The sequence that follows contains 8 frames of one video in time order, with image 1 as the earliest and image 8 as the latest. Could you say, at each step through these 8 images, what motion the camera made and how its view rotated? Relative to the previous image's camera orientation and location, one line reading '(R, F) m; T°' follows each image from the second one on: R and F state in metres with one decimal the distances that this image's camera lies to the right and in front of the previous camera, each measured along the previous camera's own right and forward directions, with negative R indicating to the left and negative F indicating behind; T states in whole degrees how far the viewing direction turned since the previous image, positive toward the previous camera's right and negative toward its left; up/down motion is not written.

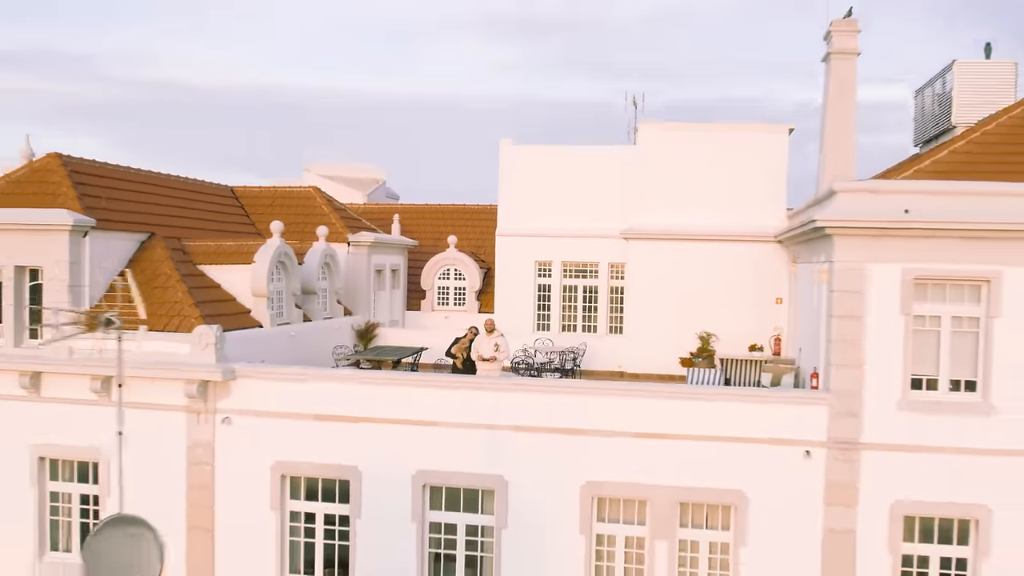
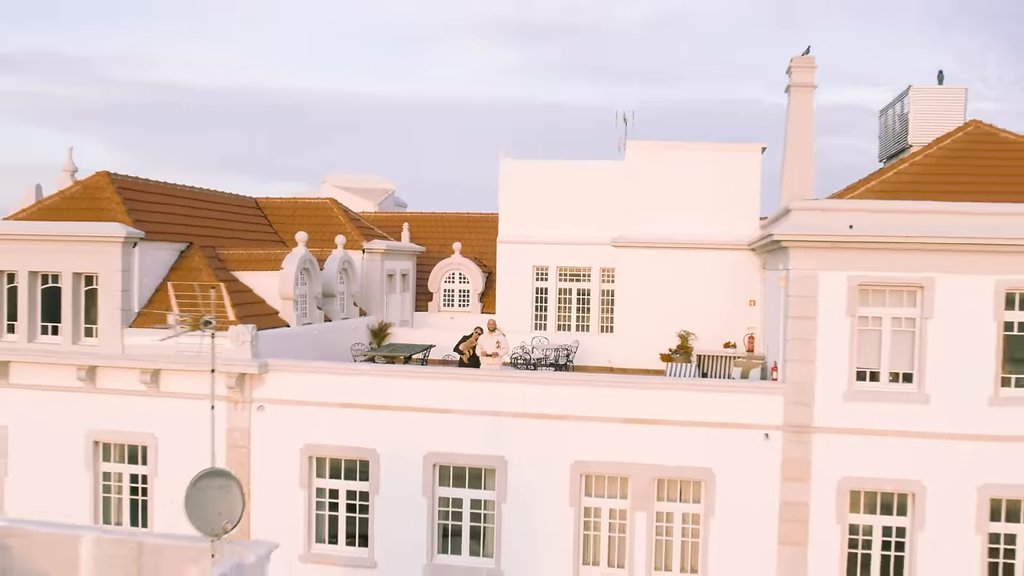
(0.0, -1.5) m; 0°
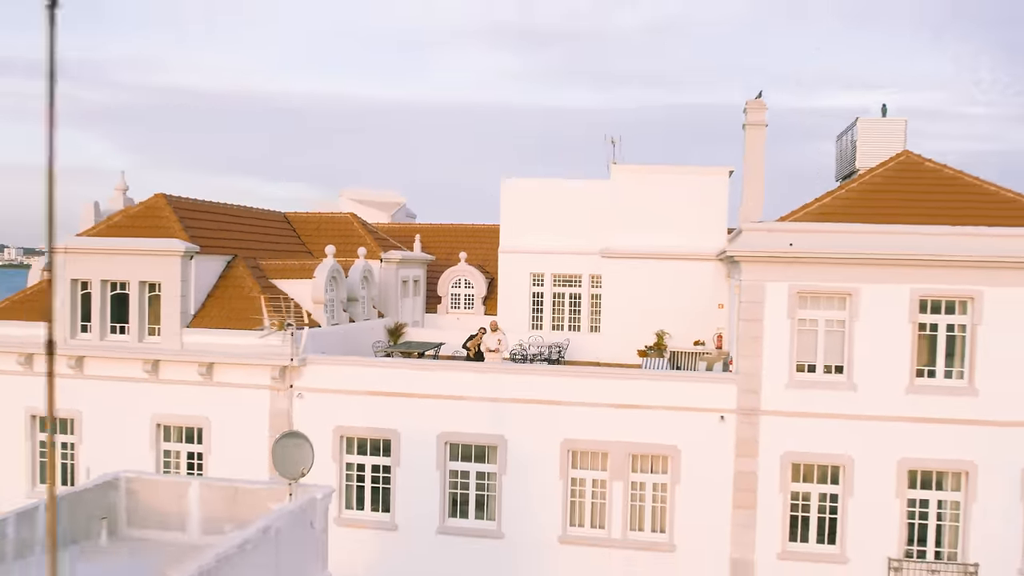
(0.0, -2.2) m; 0°
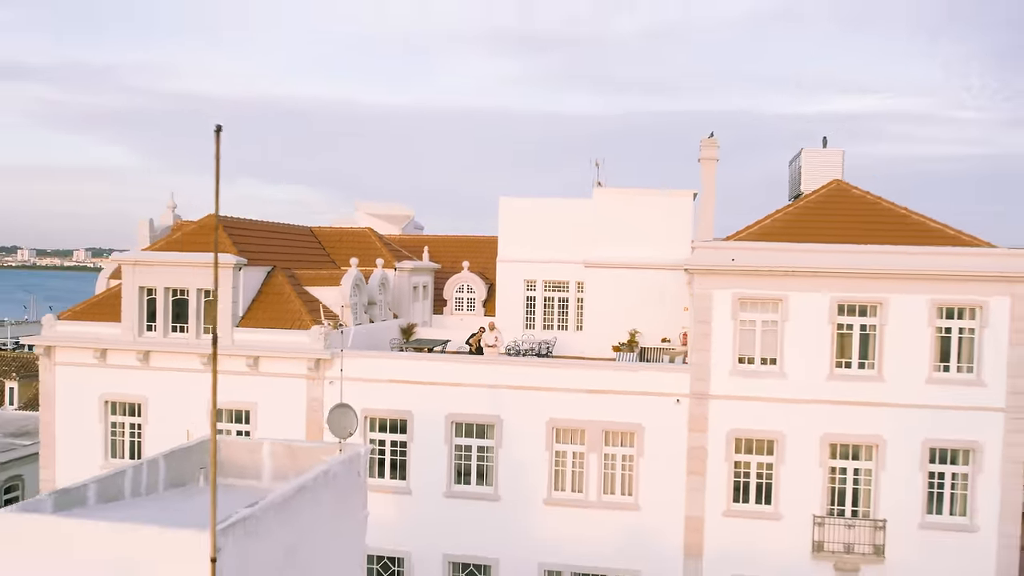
(+0.1, -2.9) m; 0°
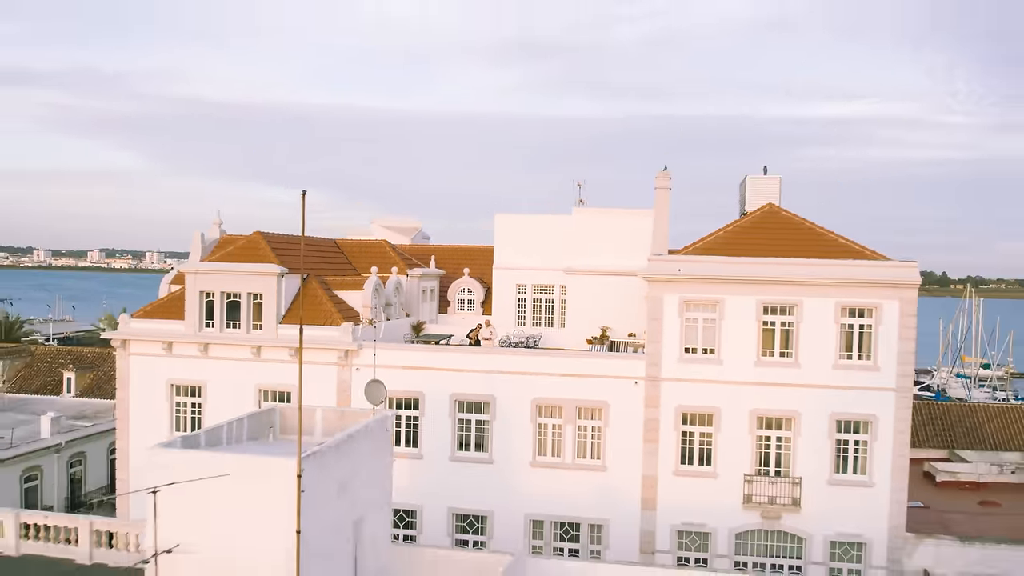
(+0.2, -4.0) m; 0°
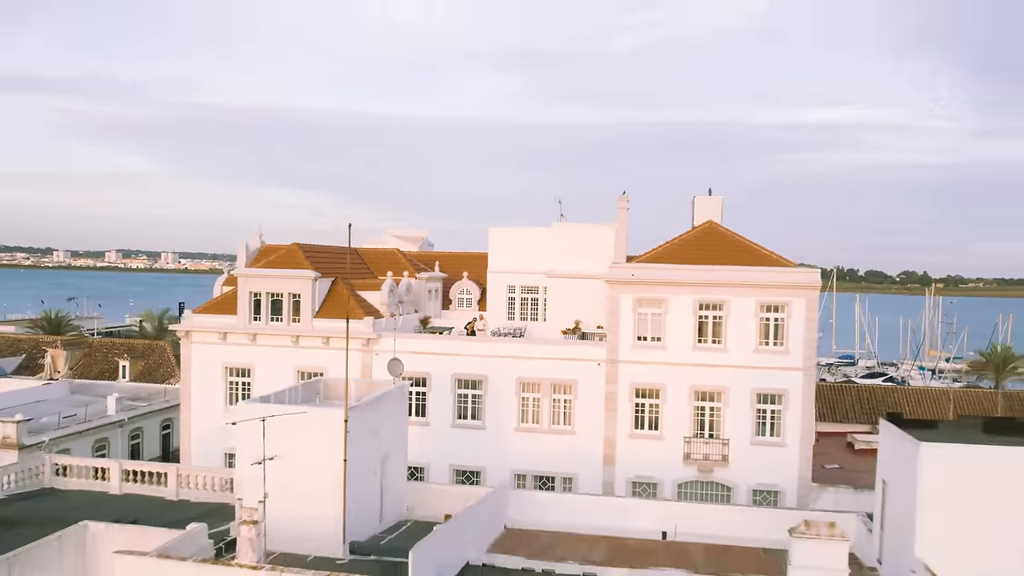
(+0.3, -5.2) m; 0°
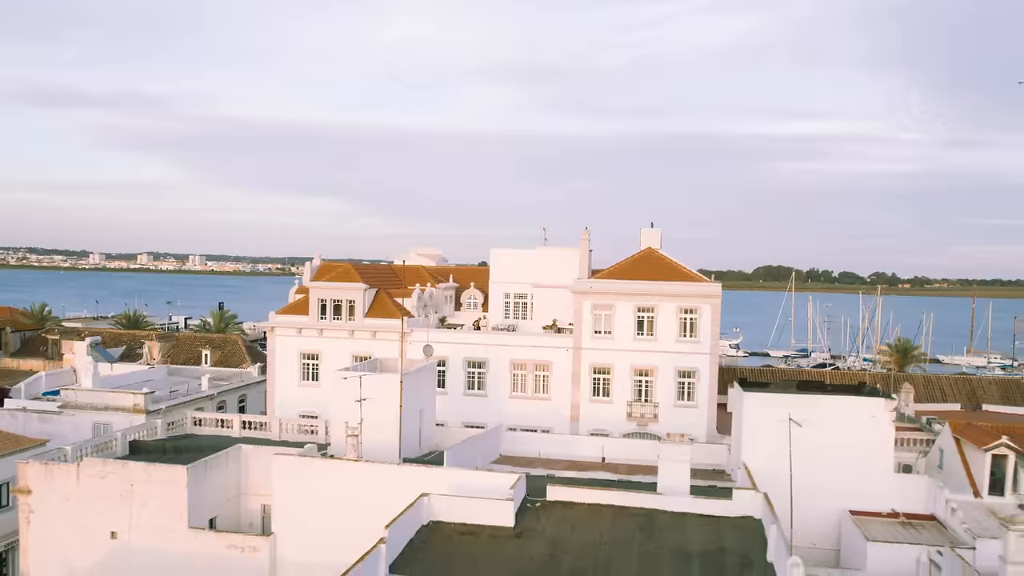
(+0.3, -10.6) m; 0°
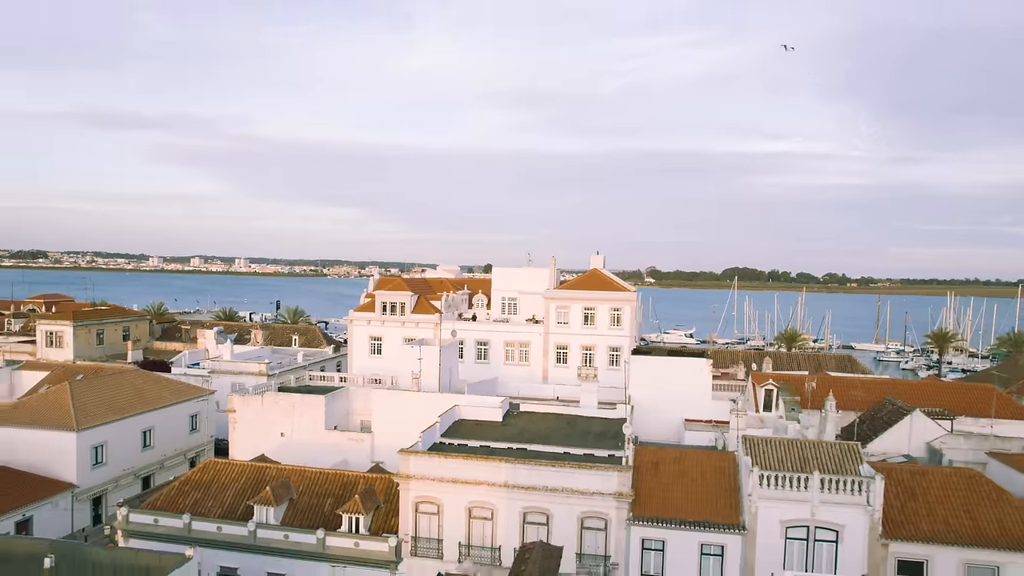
(+0.7, -20.8) m; 0°
